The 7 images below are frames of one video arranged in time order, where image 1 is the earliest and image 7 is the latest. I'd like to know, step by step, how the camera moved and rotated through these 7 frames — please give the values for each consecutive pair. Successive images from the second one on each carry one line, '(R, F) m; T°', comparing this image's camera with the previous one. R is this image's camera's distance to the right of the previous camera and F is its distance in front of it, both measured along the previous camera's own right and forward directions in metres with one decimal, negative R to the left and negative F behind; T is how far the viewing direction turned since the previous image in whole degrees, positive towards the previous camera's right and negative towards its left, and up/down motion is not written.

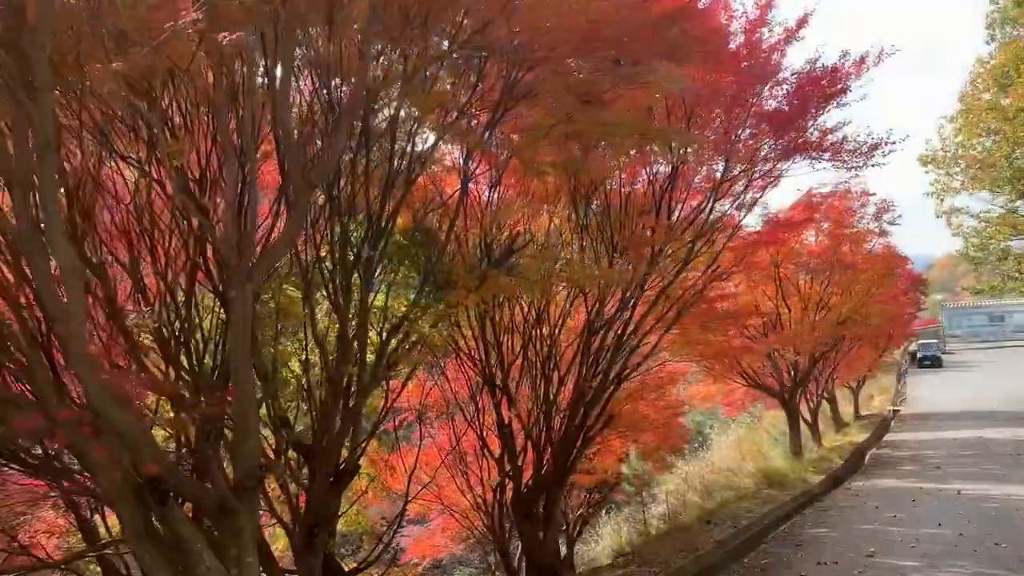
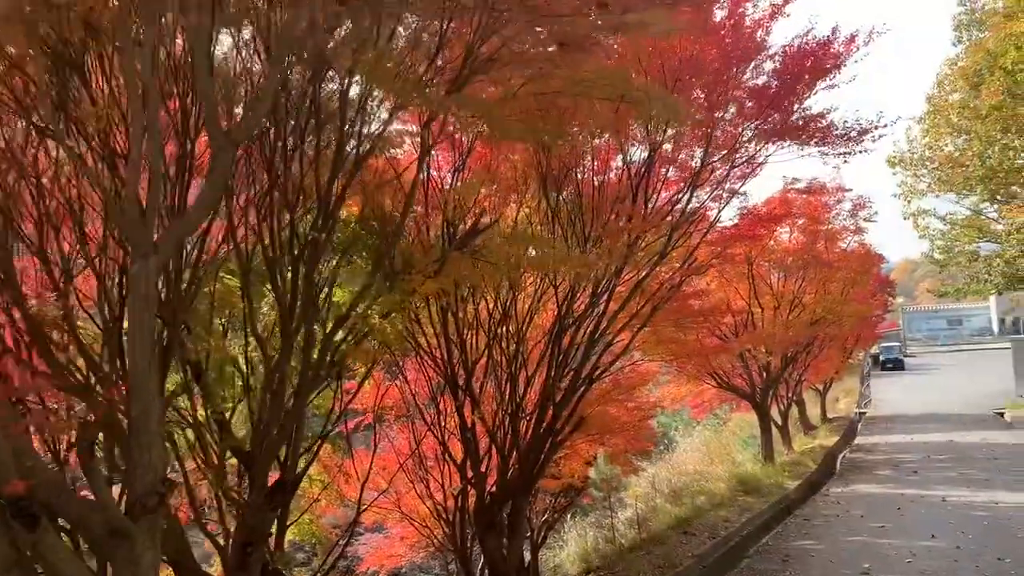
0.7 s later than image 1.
(0.0, +0.5) m; +2°
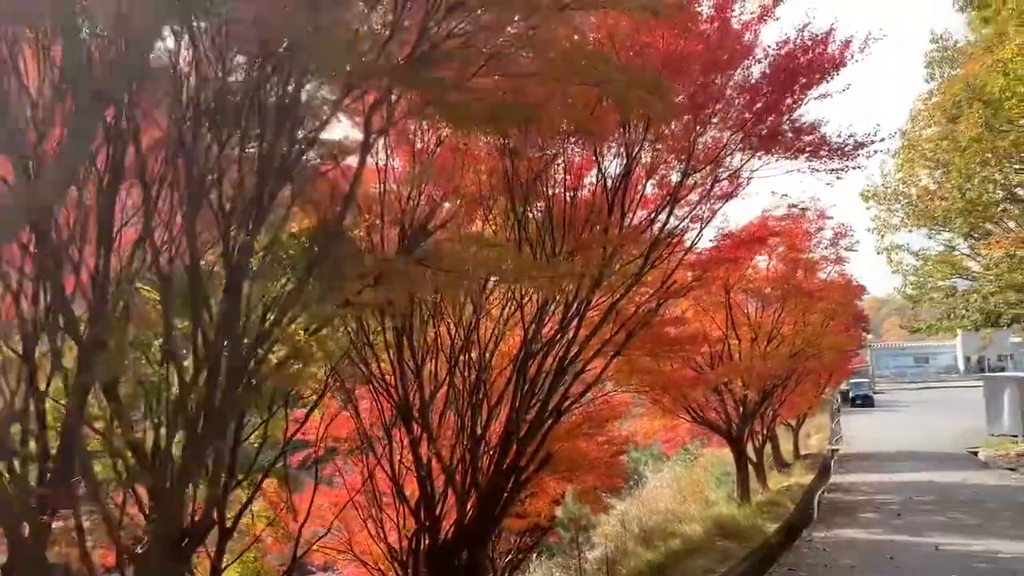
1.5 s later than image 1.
(+0.1, +0.5) m; +2°
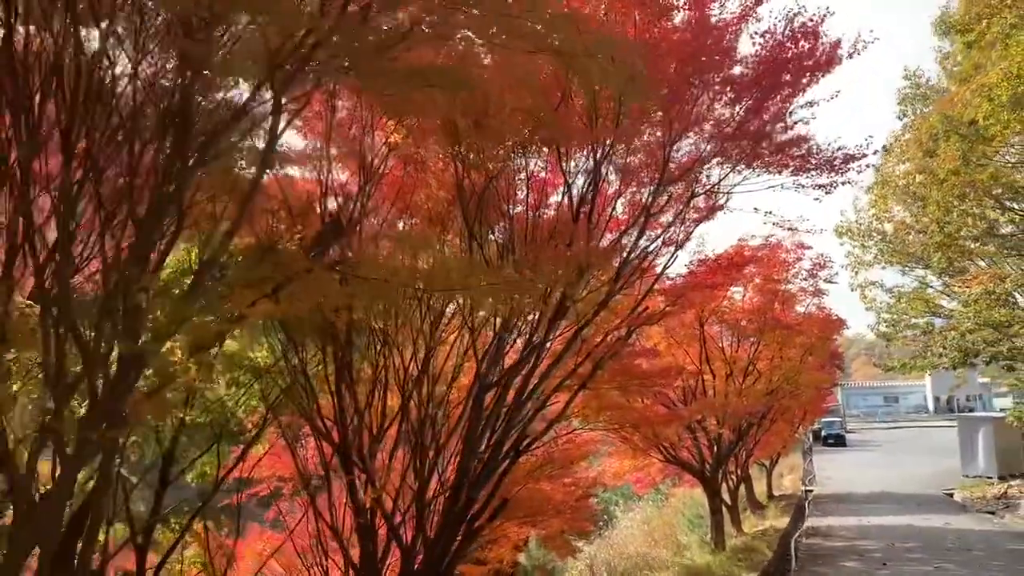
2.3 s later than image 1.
(+0.1, +0.5) m; +2°
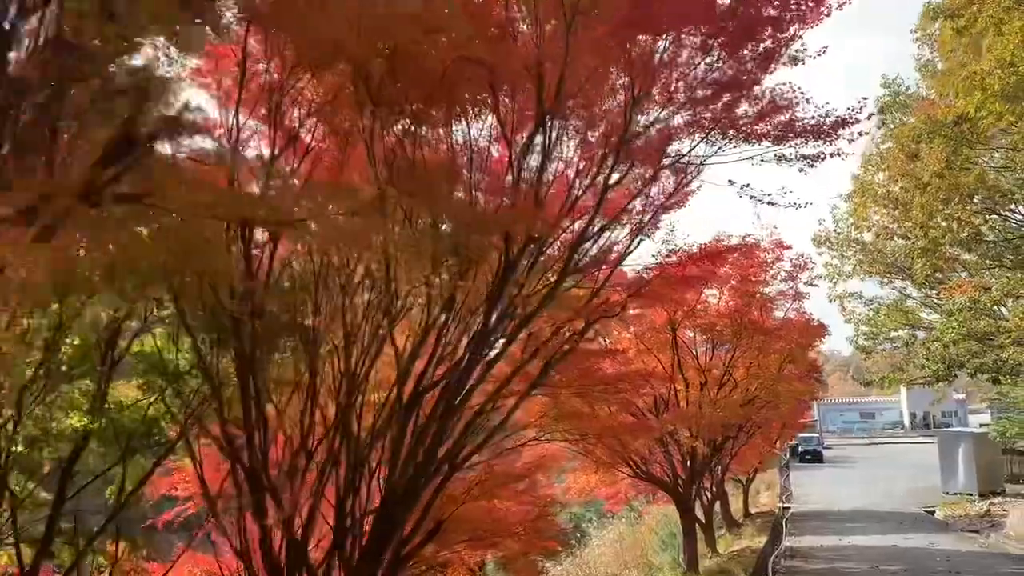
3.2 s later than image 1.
(+0.2, +0.7) m; +1°
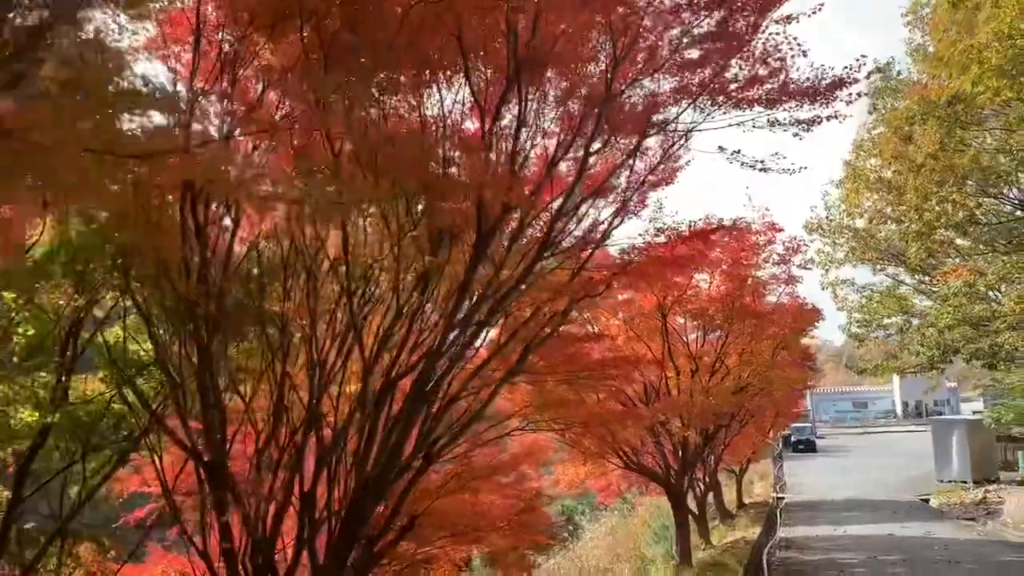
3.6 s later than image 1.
(+0.1, +0.3) m; +1°
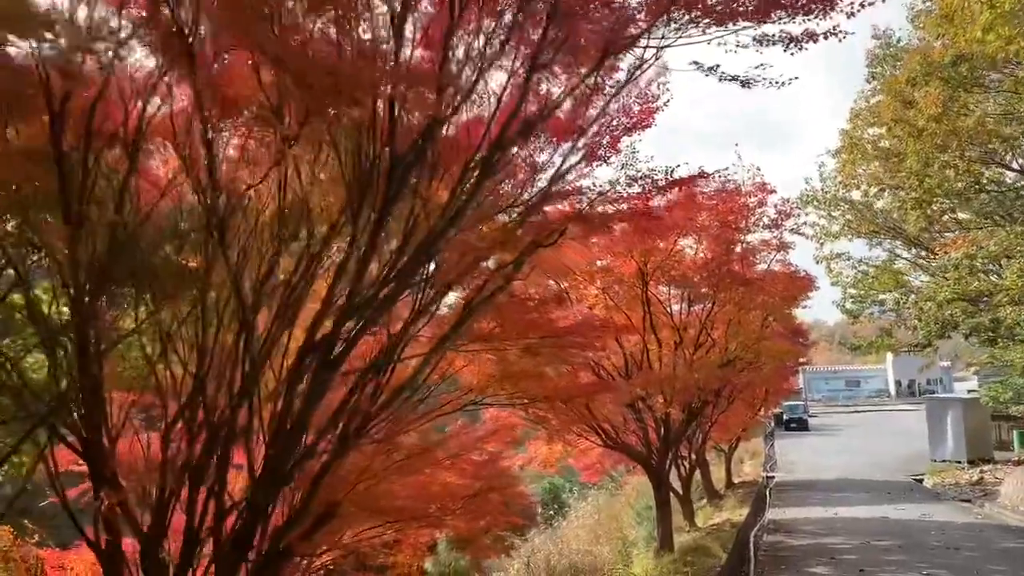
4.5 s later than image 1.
(+0.2, +0.6) m; 0°
